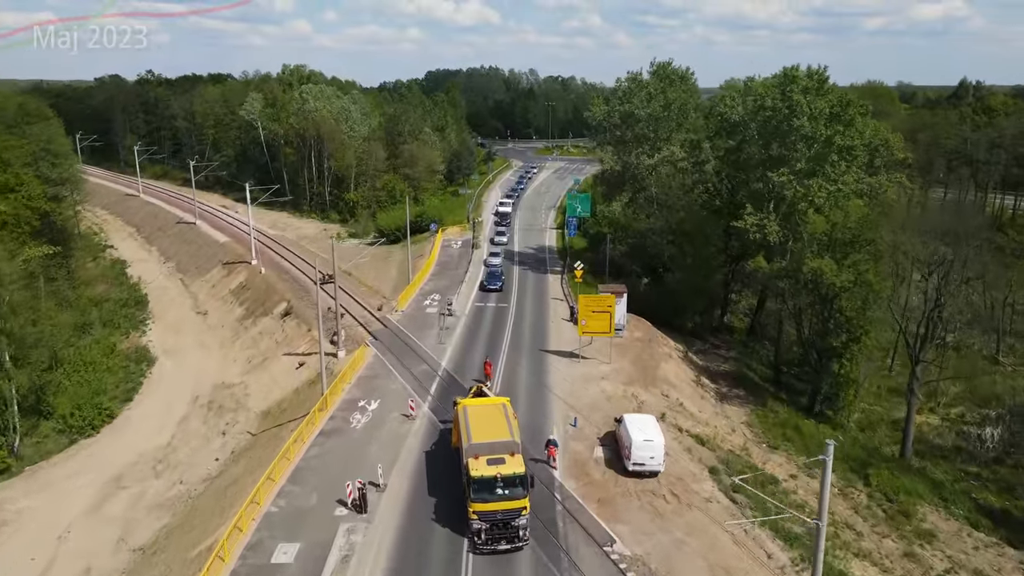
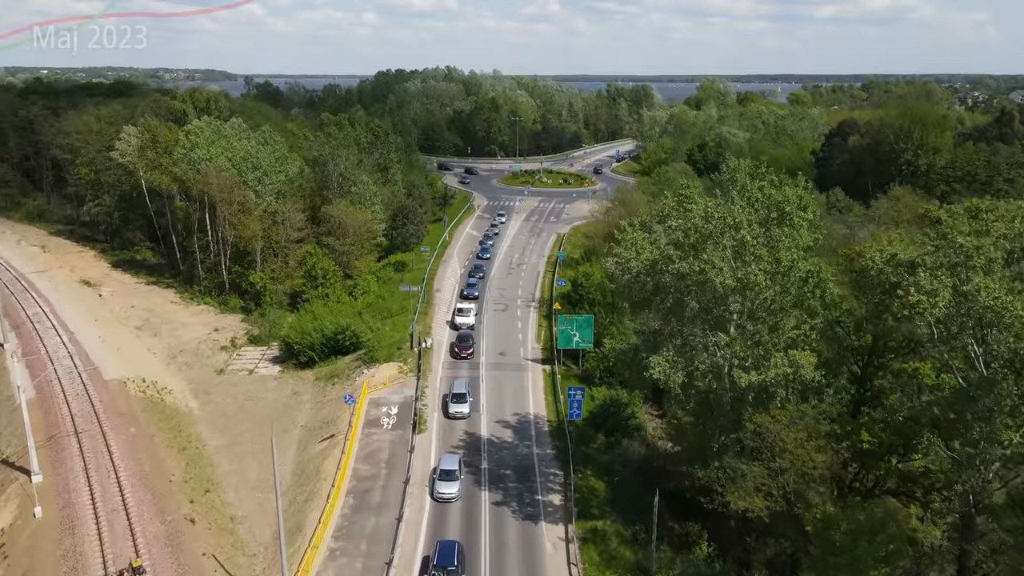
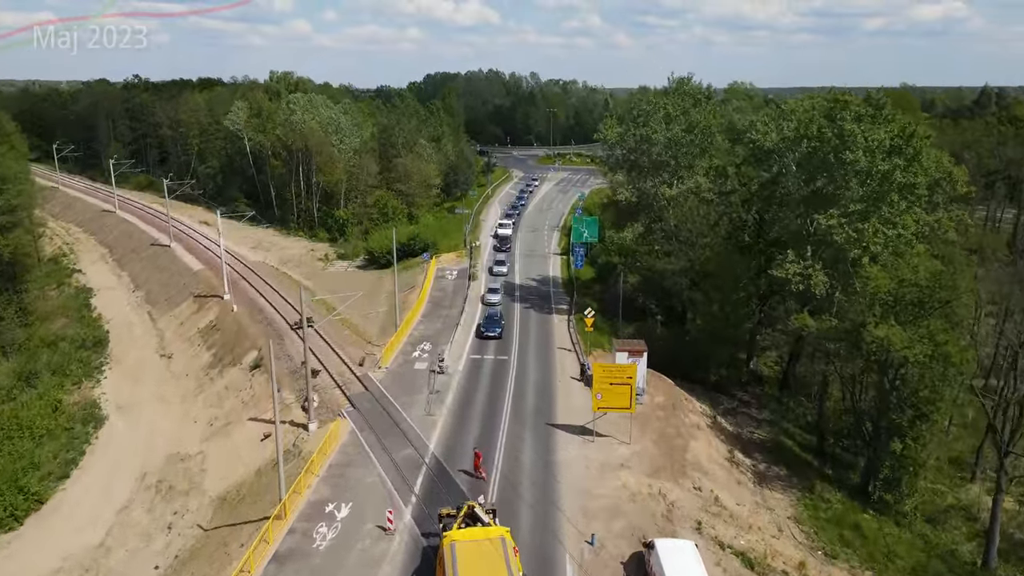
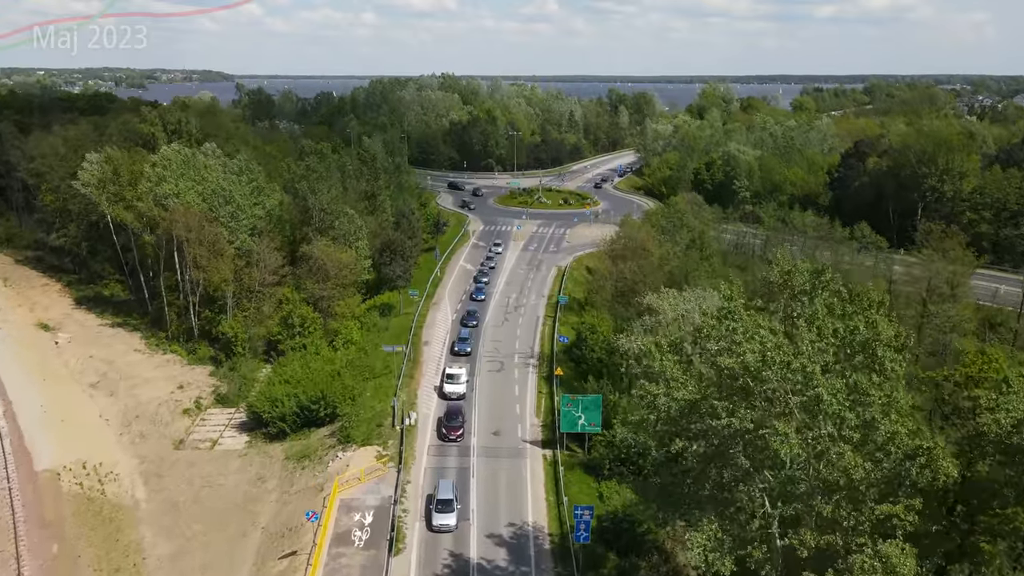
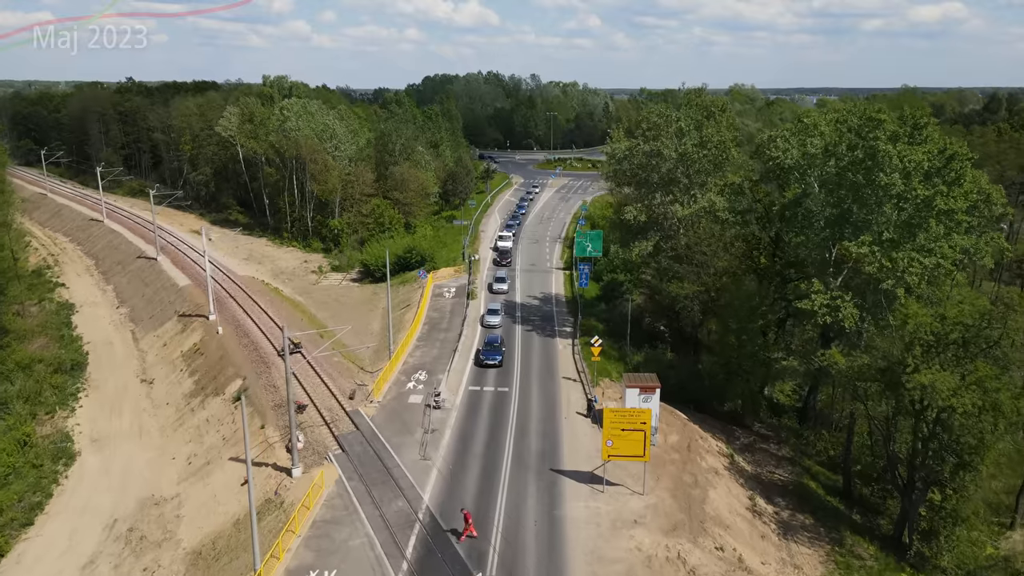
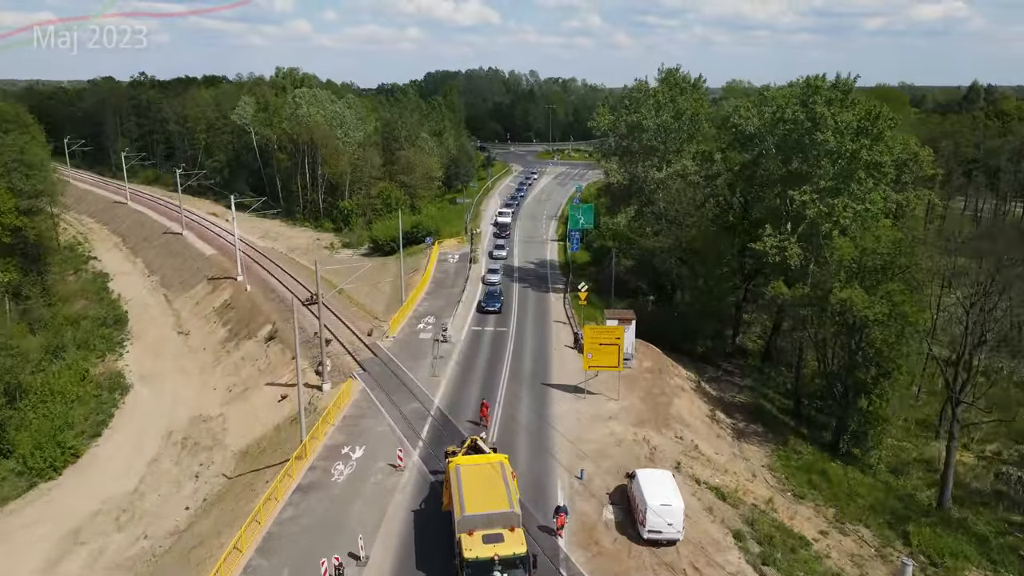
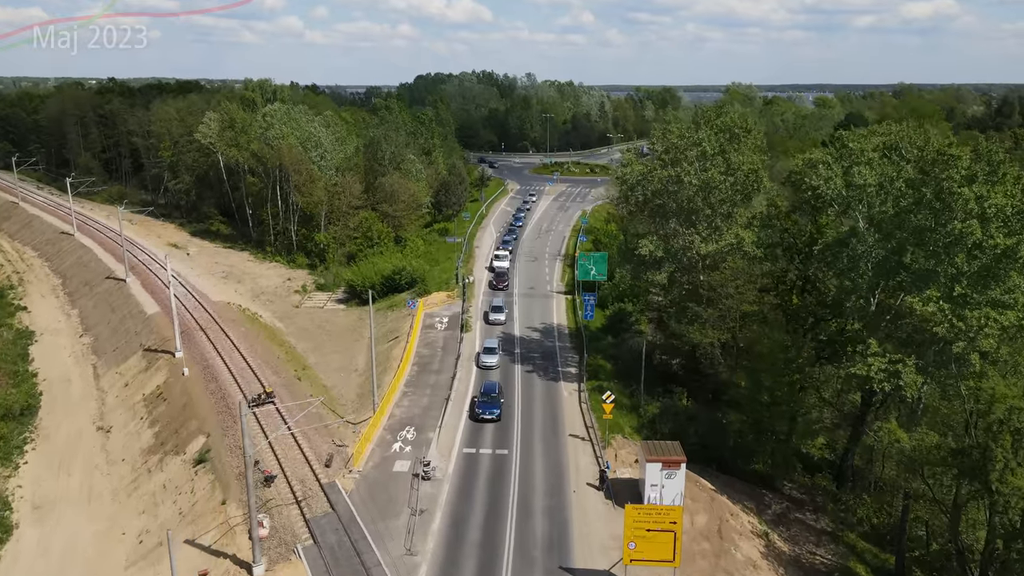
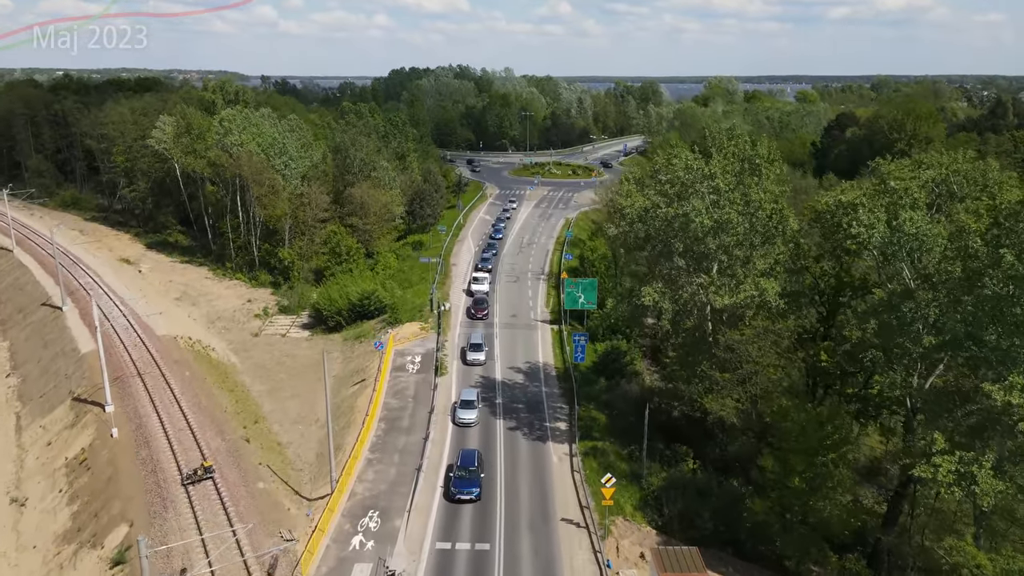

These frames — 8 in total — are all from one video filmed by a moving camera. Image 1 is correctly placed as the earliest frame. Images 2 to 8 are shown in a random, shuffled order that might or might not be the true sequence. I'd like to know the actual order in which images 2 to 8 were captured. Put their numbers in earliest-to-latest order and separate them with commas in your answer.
6, 3, 5, 7, 8, 2, 4
